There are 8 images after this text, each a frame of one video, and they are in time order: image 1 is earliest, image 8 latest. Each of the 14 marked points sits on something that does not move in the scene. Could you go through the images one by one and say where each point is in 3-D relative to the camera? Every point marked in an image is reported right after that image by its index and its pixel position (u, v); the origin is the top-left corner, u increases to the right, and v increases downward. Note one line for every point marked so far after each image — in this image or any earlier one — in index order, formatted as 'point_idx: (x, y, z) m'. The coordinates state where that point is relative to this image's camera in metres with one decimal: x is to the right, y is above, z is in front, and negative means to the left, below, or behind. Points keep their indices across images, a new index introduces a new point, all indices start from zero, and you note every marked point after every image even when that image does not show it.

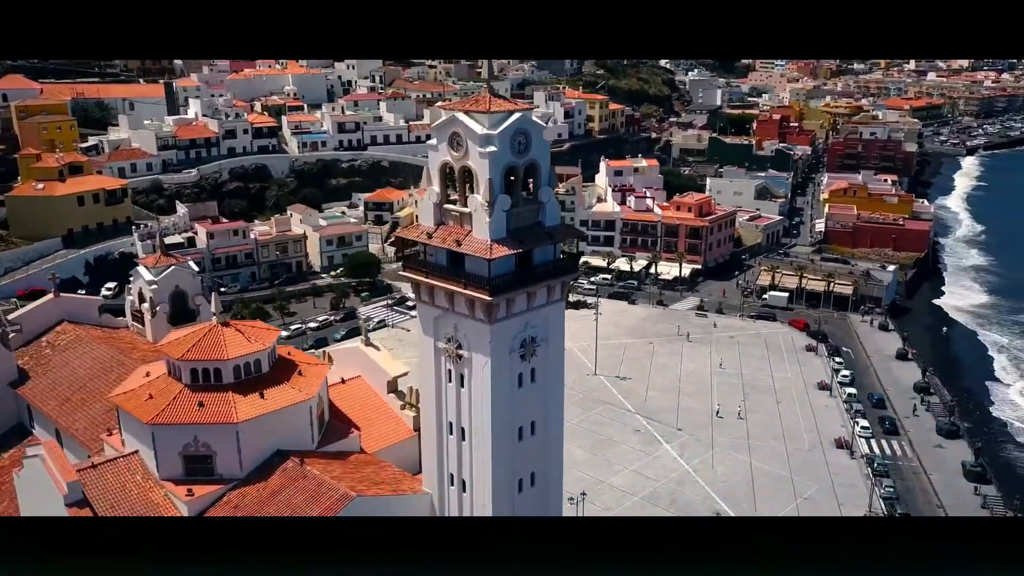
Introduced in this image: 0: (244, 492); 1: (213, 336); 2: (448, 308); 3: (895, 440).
0: (-3.2, -2.4, +10.4) m
1: (-3.8, -0.6, +11.1) m
2: (-0.7, -0.2, +9.7) m
3: (+8.3, -3.3, +18.9) m
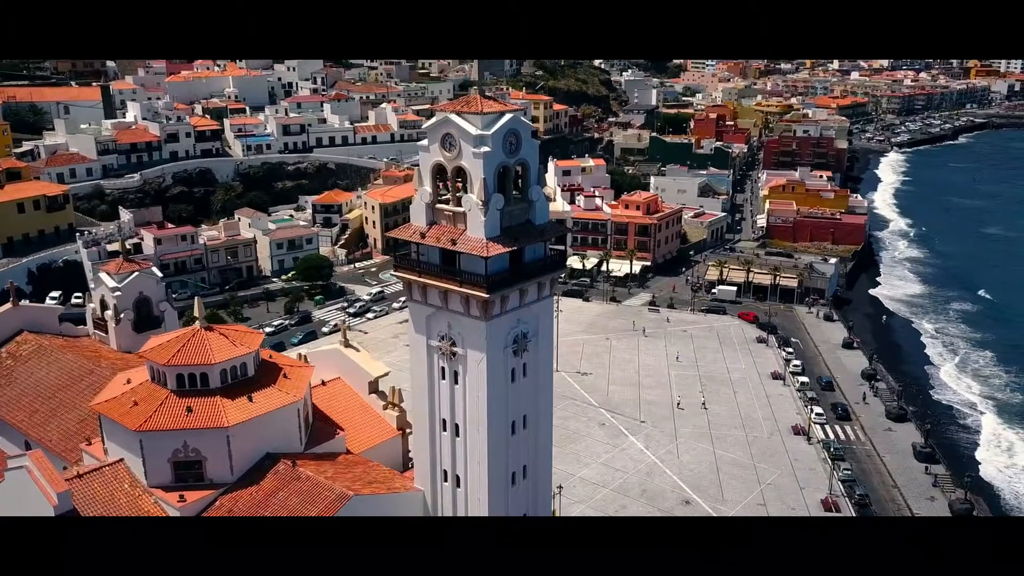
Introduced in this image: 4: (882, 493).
0: (-3.3, -2.5, +10.3) m
1: (-4.0, -0.7, +11.0) m
2: (-0.8, -0.2, +9.9) m
3: (+7.6, -3.1, +19.7) m
4: (+7.2, -3.9, +16.9) m
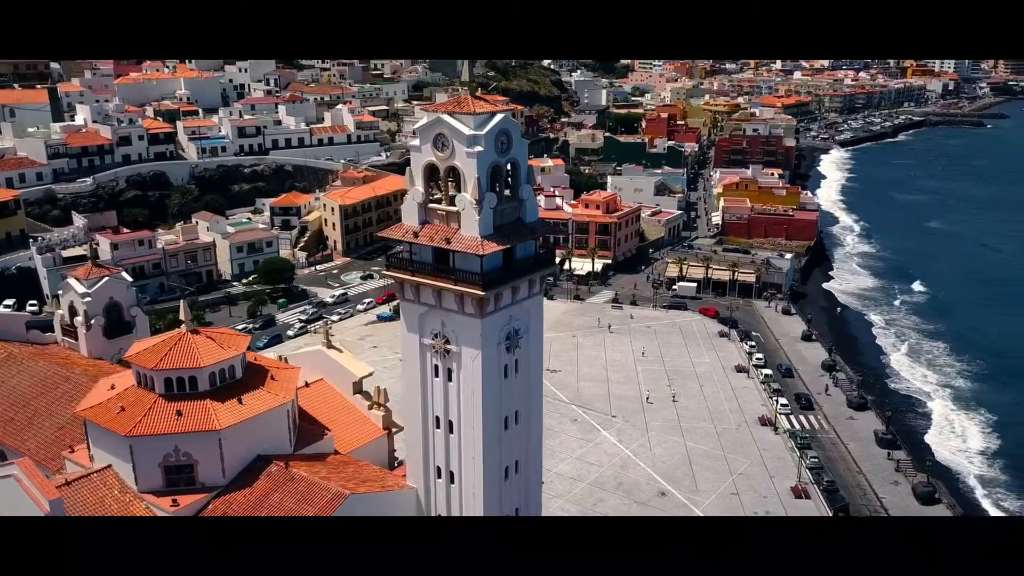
0: (-3.3, -2.5, +10.3) m
1: (-4.1, -0.7, +11.0) m
2: (-0.9, -0.2, +10.0) m
3: (+7.0, -3.0, +20.3) m
4: (+6.7, -3.8, +17.4) m
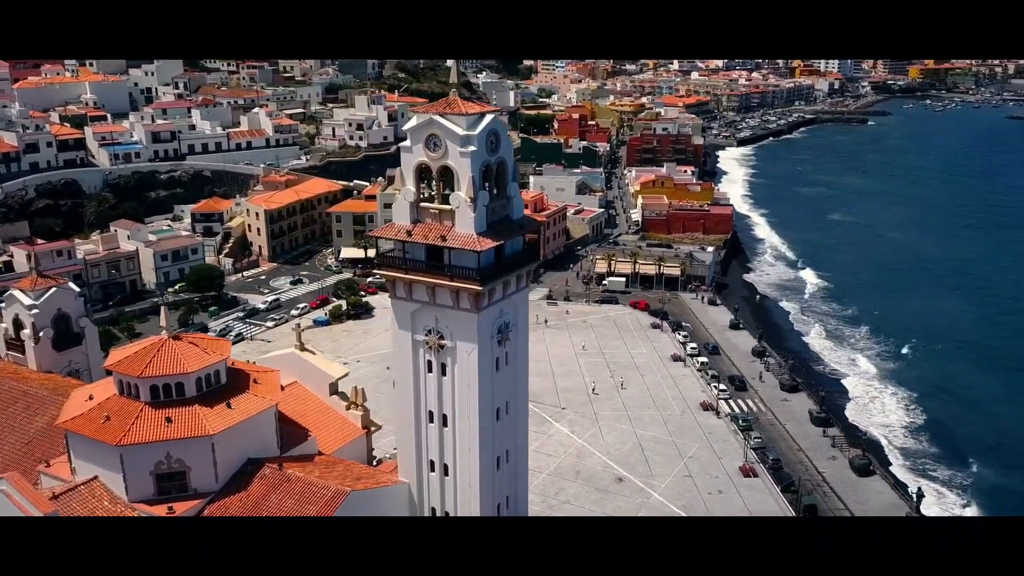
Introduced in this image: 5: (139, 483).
0: (-3.4, -2.5, +10.3) m
1: (-4.3, -0.8, +10.8) m
2: (-1.0, -0.2, +10.2) m
3: (+5.8, -2.7, +21.3) m
4: (+5.9, -3.6, +18.5) m
5: (-4.4, -2.3, +10.2) m
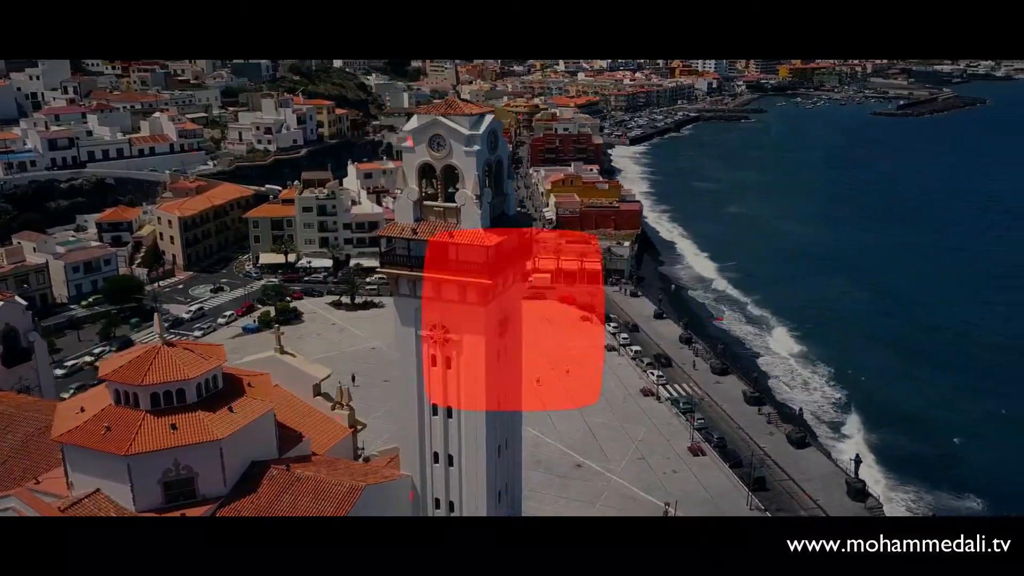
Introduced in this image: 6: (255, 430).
0: (-3.2, -2.6, +10.3) m
1: (-4.3, -0.8, +10.7) m
2: (-0.9, -0.1, +10.5) m
3: (+4.4, -2.5, +22.4) m
4: (+4.9, -3.3, +19.6) m
5: (-4.2, -2.4, +10.1) m
6: (-3.2, -1.8, +10.9) m
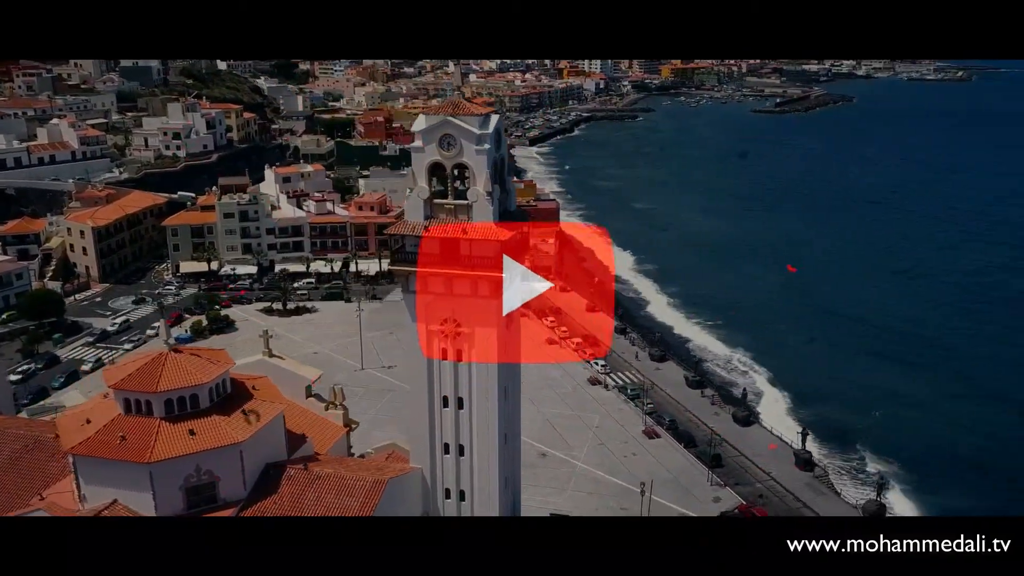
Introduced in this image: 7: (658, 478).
0: (-3.0, -2.6, +10.3) m
1: (-4.1, -0.9, +10.6) m
2: (-0.8, -0.1, +10.9) m
3: (+3.1, -2.2, +23.3) m
4: (+4.0, -3.0, +20.6) m
5: (-3.9, -2.4, +10.0) m
6: (-3.1, -1.8, +10.9) m
7: (+2.9, -3.8, +17.6) m
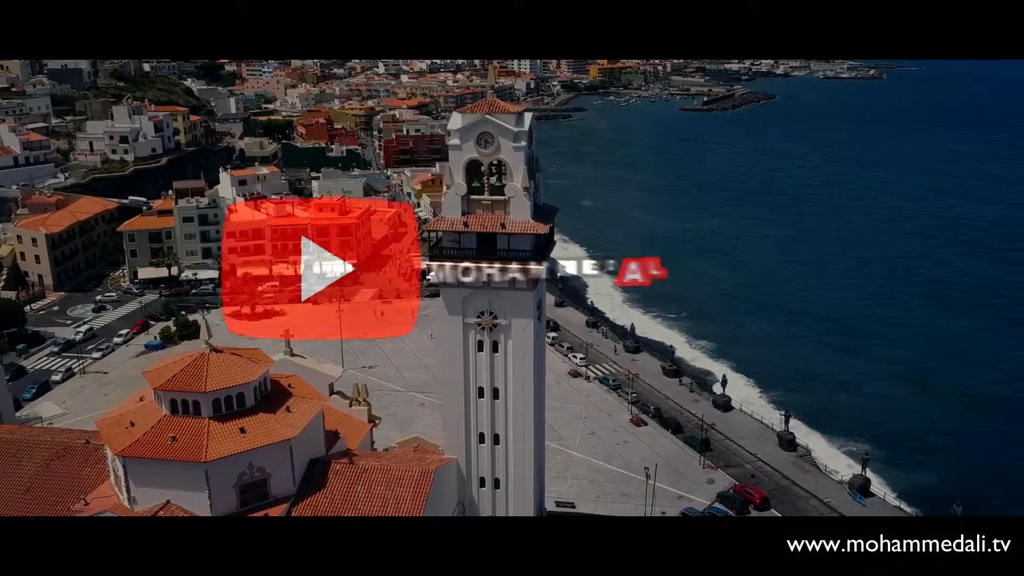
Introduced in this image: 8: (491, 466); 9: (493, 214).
0: (-2.4, -2.6, +10.5) m
1: (-3.6, -0.9, +10.7) m
2: (-0.4, 0.0, +11.2) m
3: (+2.6, -2.1, +23.9) m
4: (+3.7, -2.8, +21.3) m
5: (-3.3, -2.4, +10.1) m
6: (-2.6, -1.8, +11.1) m
7: (+2.9, -3.7, +18.2) m
8: (-0.3, -2.4, +12.0) m
9: (-0.3, +0.9, +11.1) m
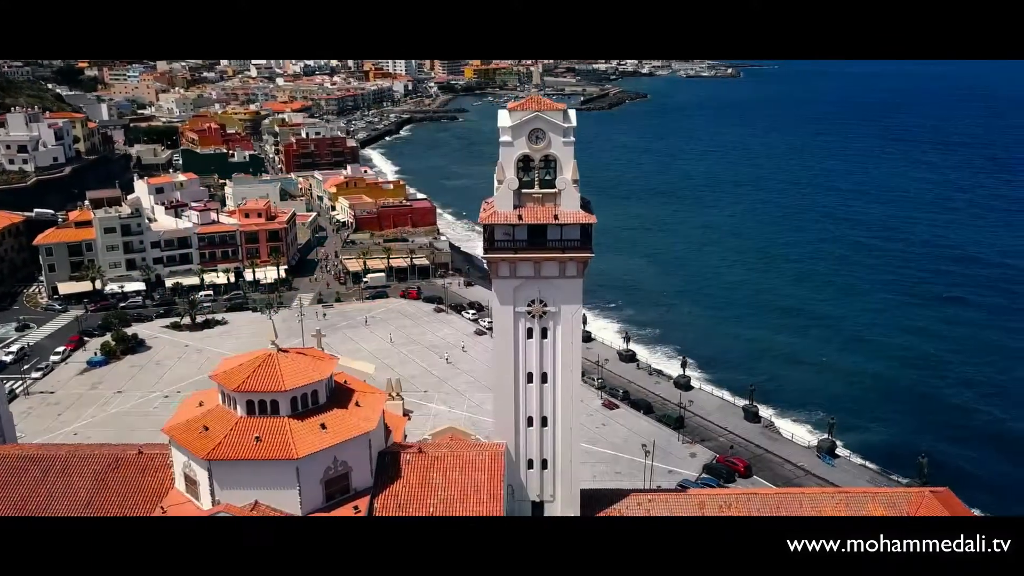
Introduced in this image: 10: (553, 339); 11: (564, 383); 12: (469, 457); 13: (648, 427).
0: (-1.5, -2.5, +10.7) m
1: (-2.8, -0.9, +10.8) m
2: (+0.3, +0.2, +11.8) m
3: (+1.4, -1.9, +24.8) m
4: (+3.0, -2.6, +22.3) m
5: (-2.4, -2.4, +10.2) m
6: (-1.7, -1.7, +11.3) m
7: (+2.7, -3.4, +19.2) m
8: (+0.4, -2.3, +12.5) m
9: (+0.4, +1.1, +11.6) m
10: (+0.6, -0.7, +12.1) m
11: (+0.8, -1.3, +12.2) m
12: (-0.6, -2.2, +11.3) m
13: (+3.2, -3.2, +20.0) m
